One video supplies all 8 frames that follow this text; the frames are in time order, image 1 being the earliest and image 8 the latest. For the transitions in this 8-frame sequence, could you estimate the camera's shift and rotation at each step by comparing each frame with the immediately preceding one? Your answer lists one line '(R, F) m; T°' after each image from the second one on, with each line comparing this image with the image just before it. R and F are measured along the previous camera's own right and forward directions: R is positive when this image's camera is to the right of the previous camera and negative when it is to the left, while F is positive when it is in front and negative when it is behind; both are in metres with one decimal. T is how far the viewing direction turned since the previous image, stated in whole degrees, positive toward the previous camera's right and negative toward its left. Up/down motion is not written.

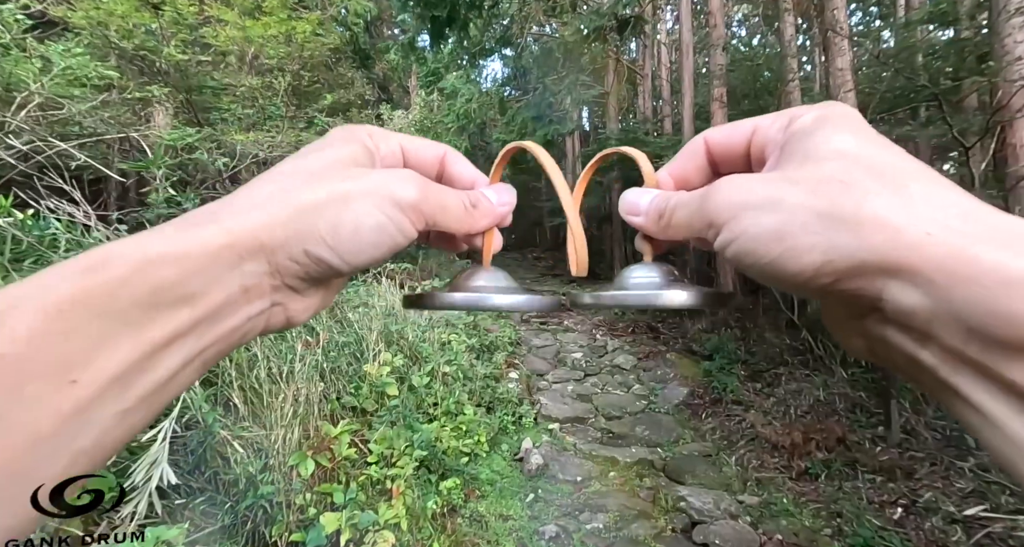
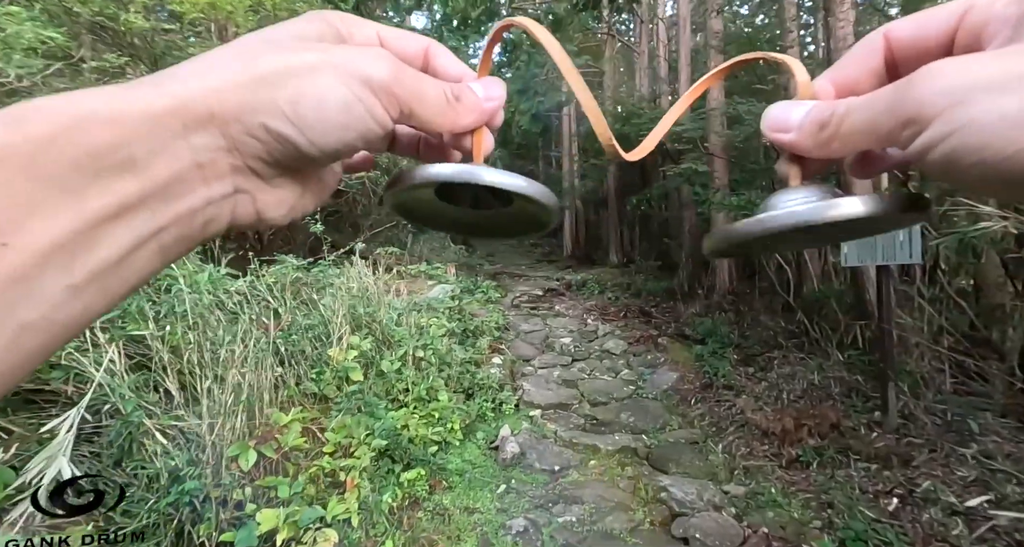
(+0.1, +0.2) m; 0°
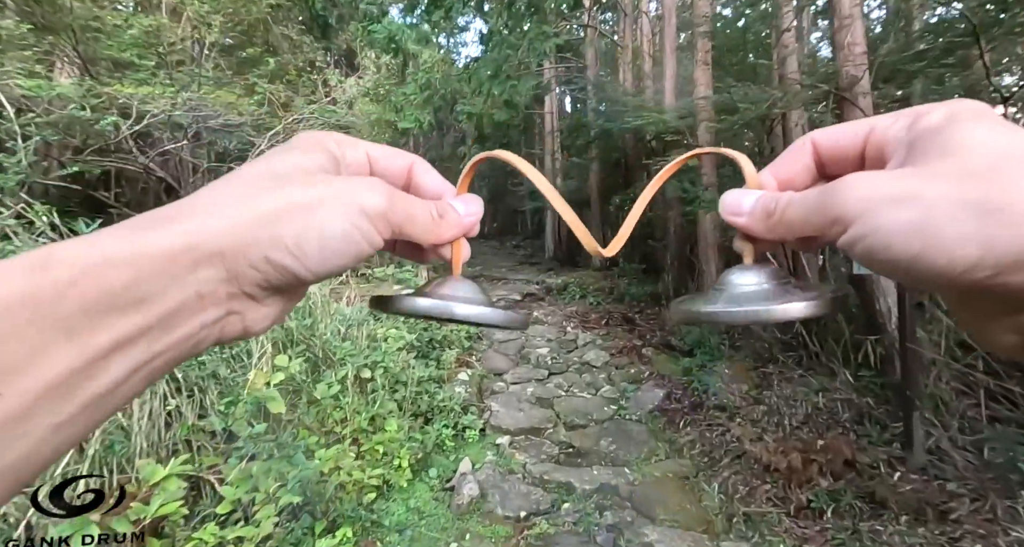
(+0.1, +0.4) m; +2°
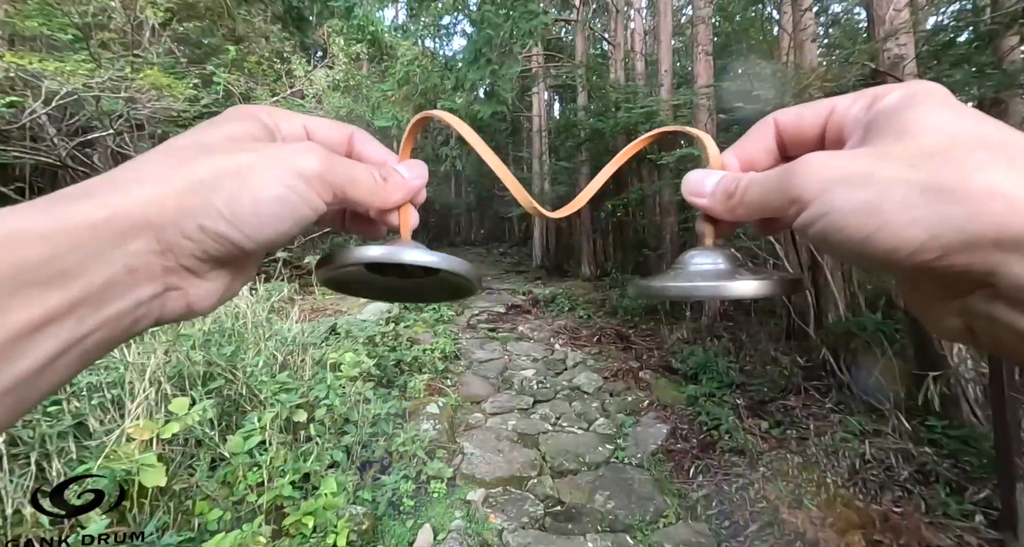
(+0.1, +0.5) m; +1°
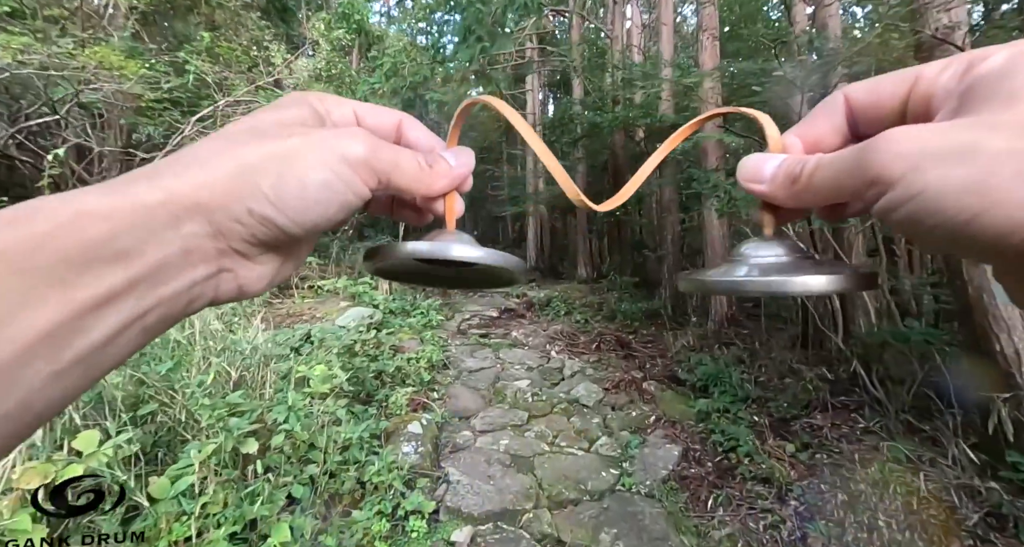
(0.0, +0.3) m; +1°
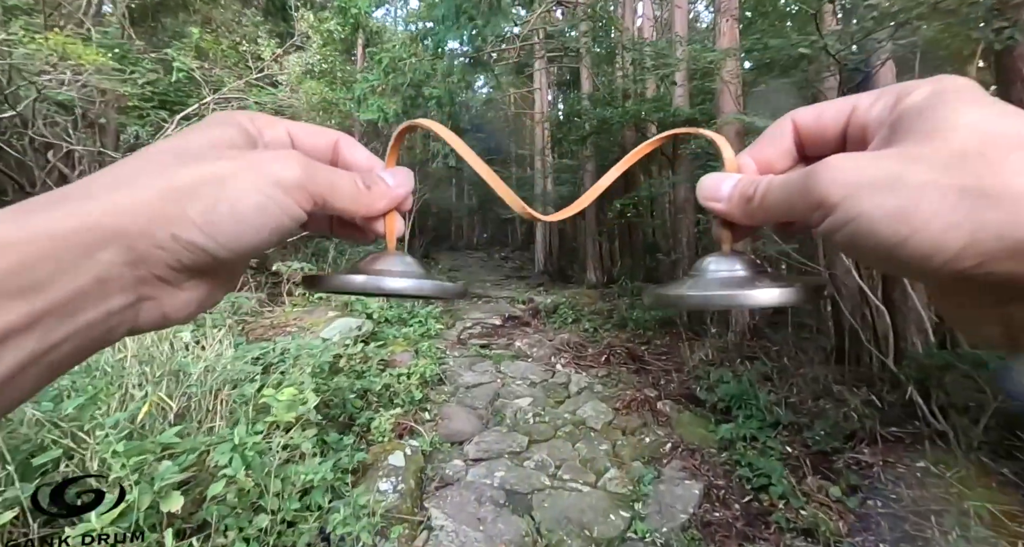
(+0.1, +0.3) m; -1°
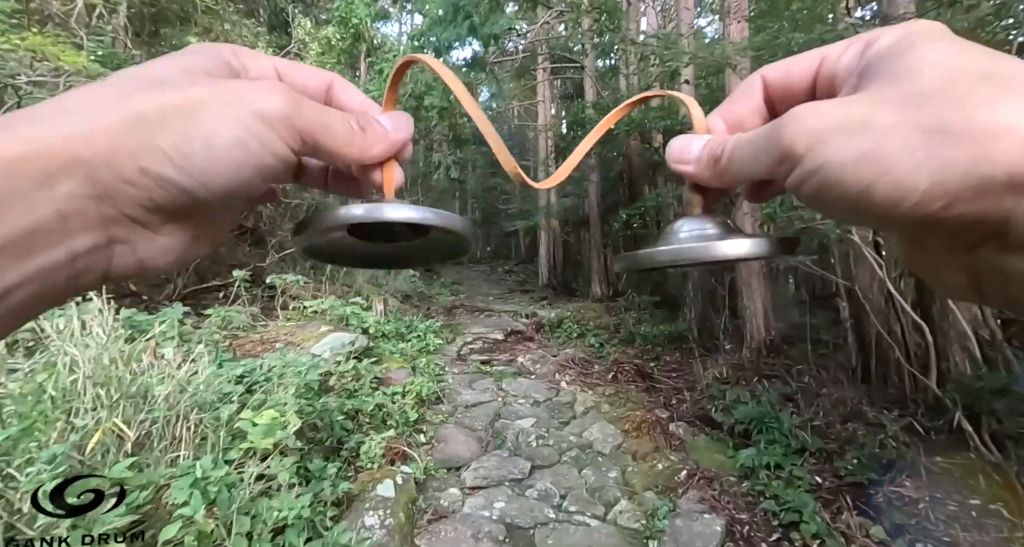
(0.0, +0.2) m; 0°
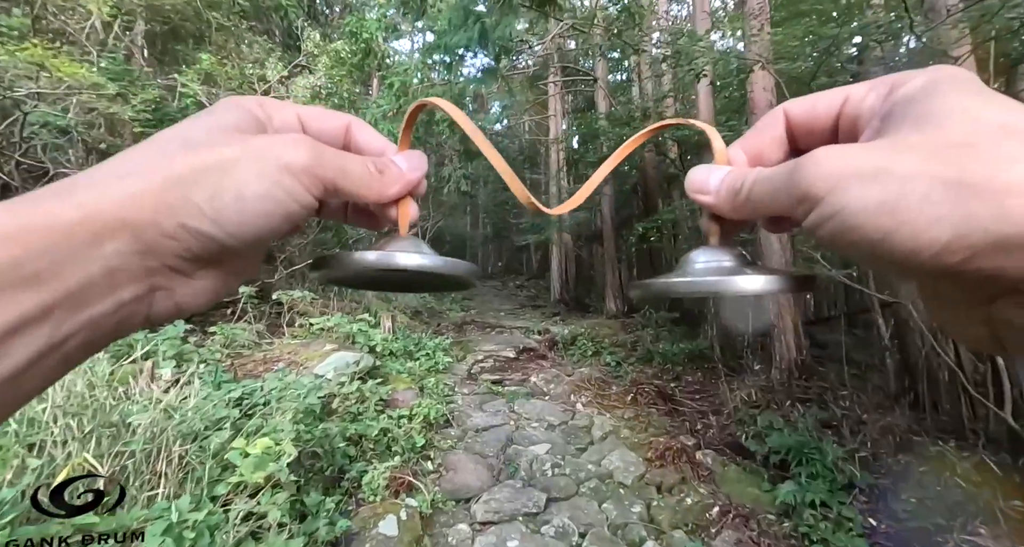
(0.0, +0.2) m; -1°
